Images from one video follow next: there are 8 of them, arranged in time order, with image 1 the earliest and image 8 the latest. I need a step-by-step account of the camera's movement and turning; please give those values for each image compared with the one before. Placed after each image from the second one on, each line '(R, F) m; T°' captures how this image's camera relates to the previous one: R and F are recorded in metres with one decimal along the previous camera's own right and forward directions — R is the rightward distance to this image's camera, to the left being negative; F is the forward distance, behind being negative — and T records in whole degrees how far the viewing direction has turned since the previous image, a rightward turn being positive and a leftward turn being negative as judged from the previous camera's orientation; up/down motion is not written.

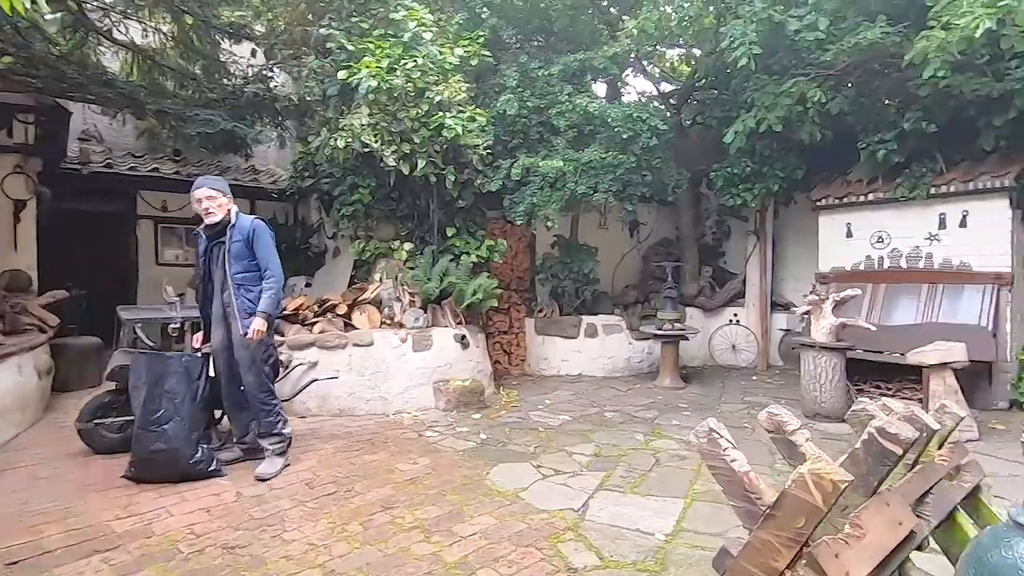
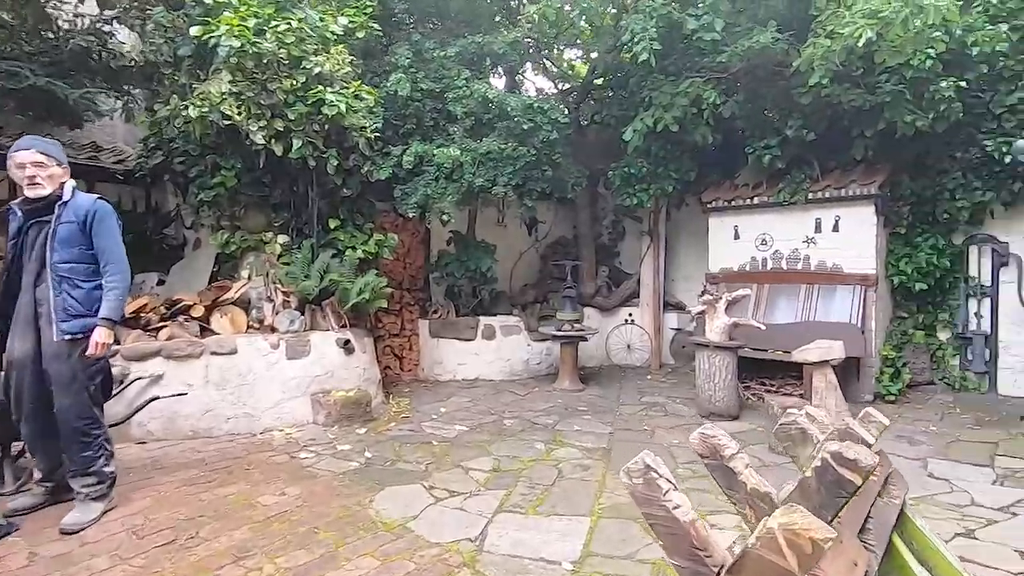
(0.0, +0.4) m; +11°
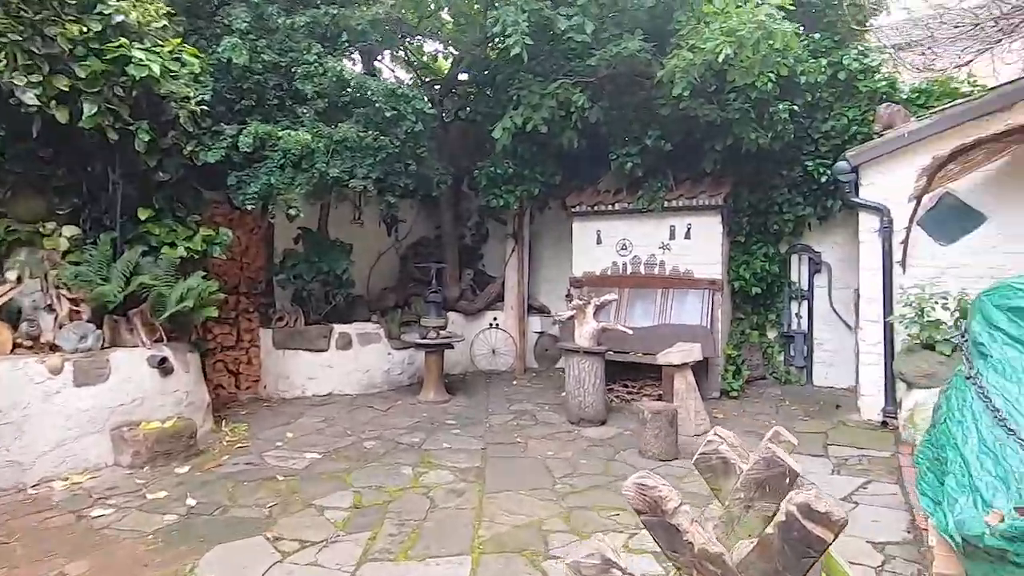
(-0.1, +0.4) m; +15°
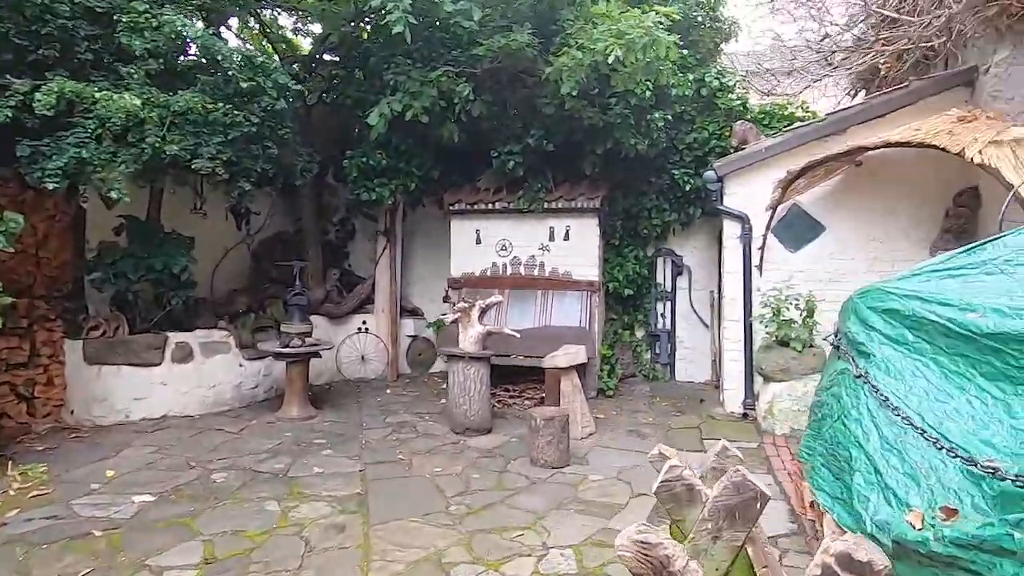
(-0.2, +0.3) m; +15°
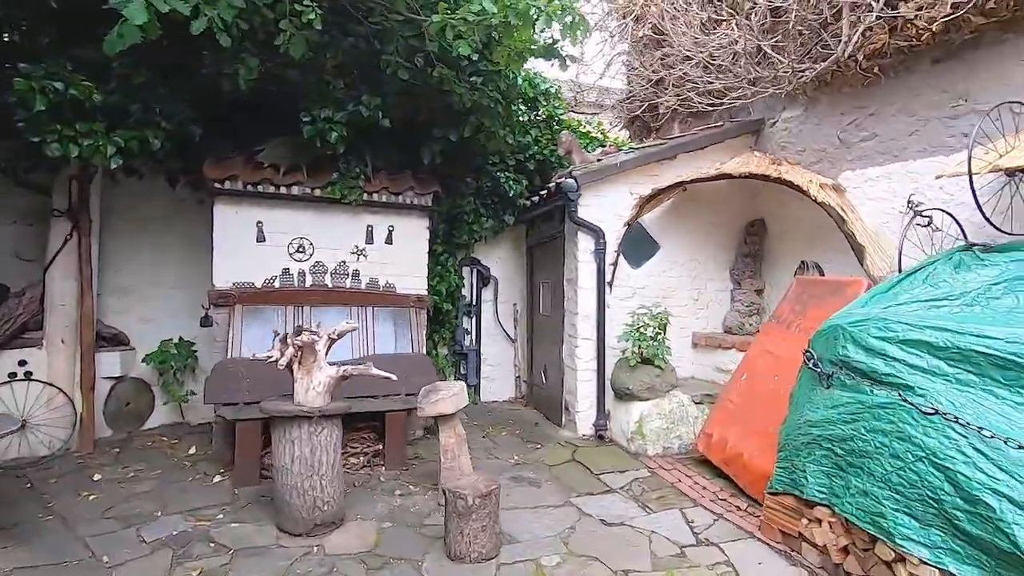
(-1.3, +1.5) m; +35°
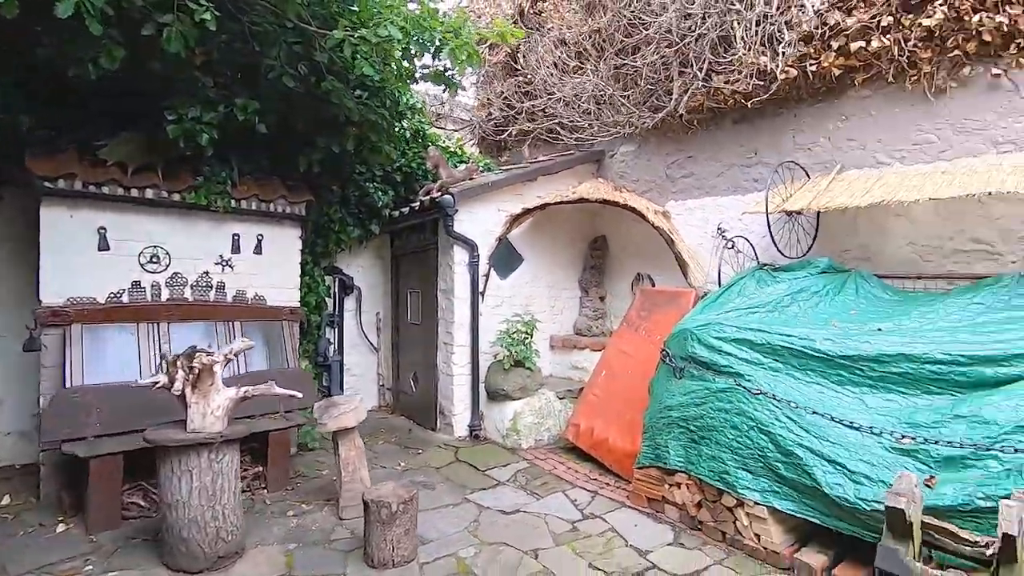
(-0.6, -0.2) m; +19°
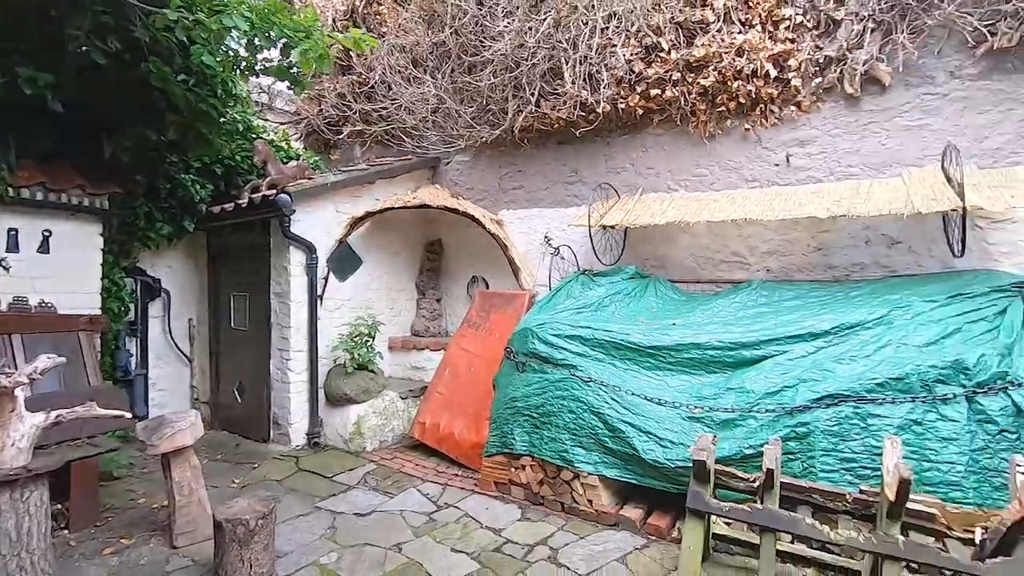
(-0.3, -0.2) m; +20°
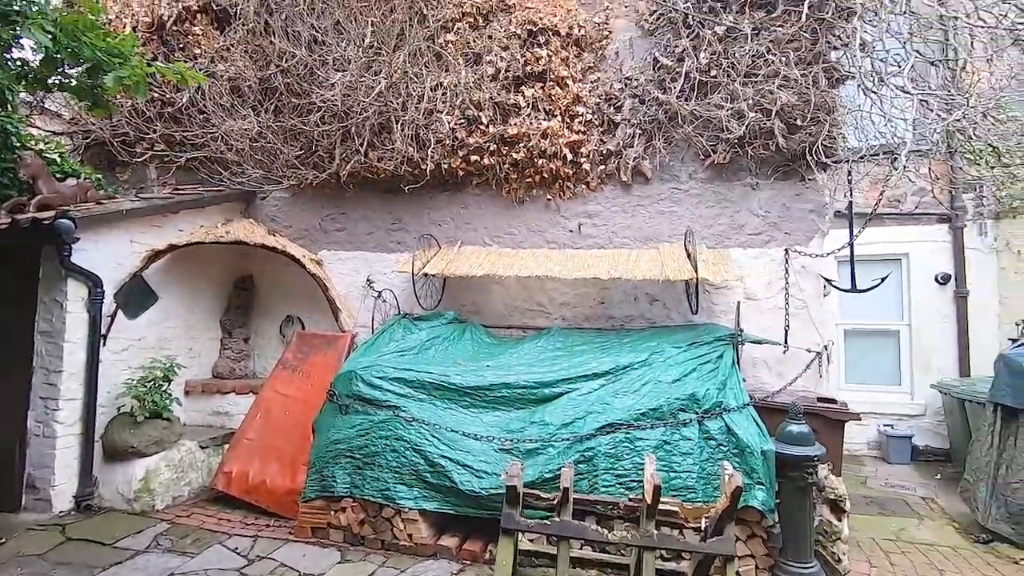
(-0.2, -0.3) m; +20°
